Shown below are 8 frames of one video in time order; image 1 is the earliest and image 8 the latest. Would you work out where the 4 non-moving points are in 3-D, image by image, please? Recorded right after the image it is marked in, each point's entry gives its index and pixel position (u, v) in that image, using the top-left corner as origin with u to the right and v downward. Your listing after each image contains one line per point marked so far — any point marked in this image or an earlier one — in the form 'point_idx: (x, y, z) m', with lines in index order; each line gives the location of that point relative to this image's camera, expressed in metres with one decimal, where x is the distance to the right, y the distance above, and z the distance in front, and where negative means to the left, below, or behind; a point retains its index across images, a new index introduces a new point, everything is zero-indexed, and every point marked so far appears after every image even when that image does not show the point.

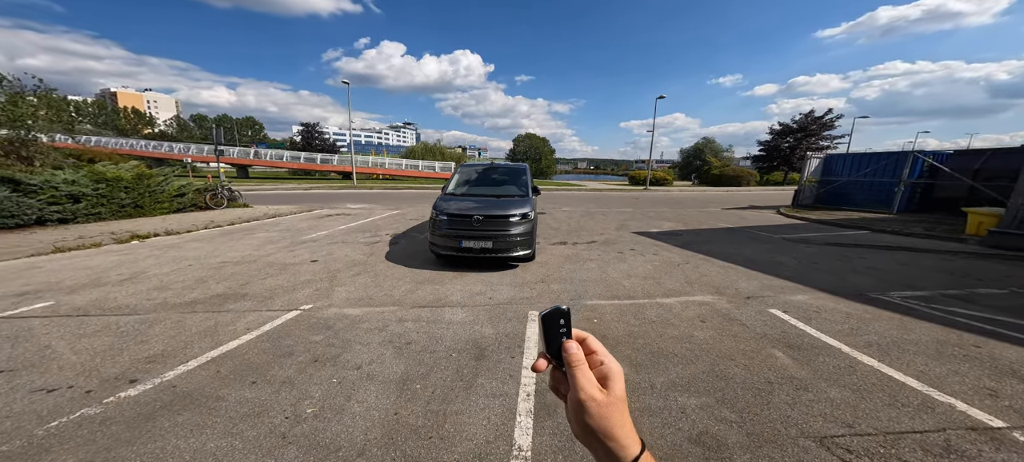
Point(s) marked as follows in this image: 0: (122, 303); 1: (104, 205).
0: (-5.1, -0.8, +5.1) m
1: (-10.8, +0.8, +10.7) m
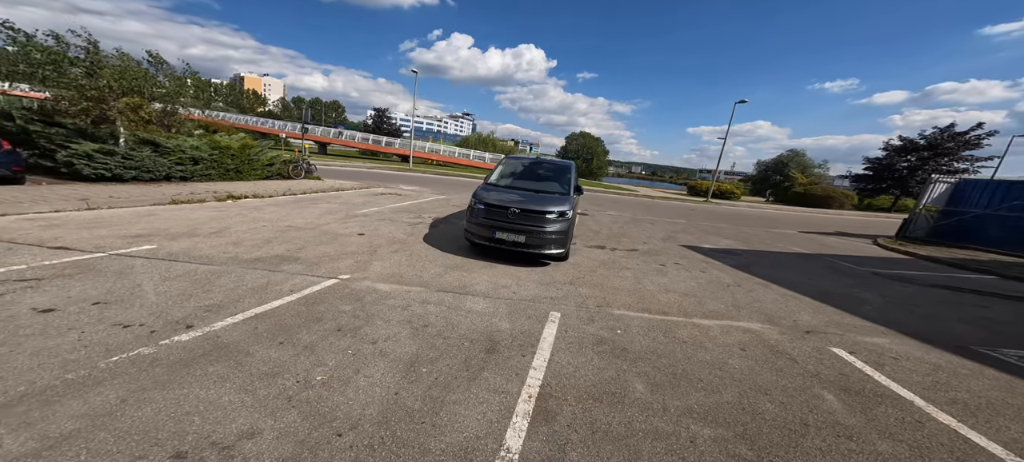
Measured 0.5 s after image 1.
0: (-4.7, -0.2, +5.6) m
1: (-9.5, +2.0, +11.9) m
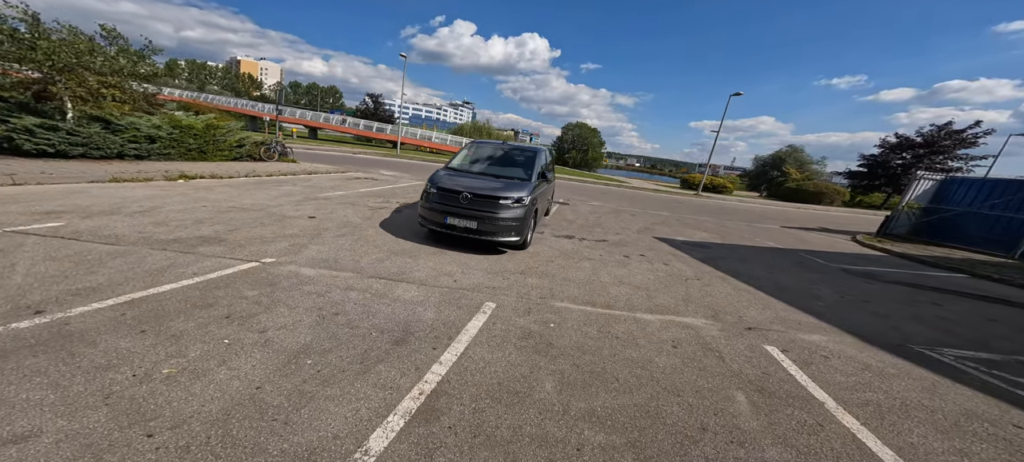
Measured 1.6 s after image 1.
0: (-5.5, +0.1, +5.3) m
1: (-10.1, +2.5, +11.5) m
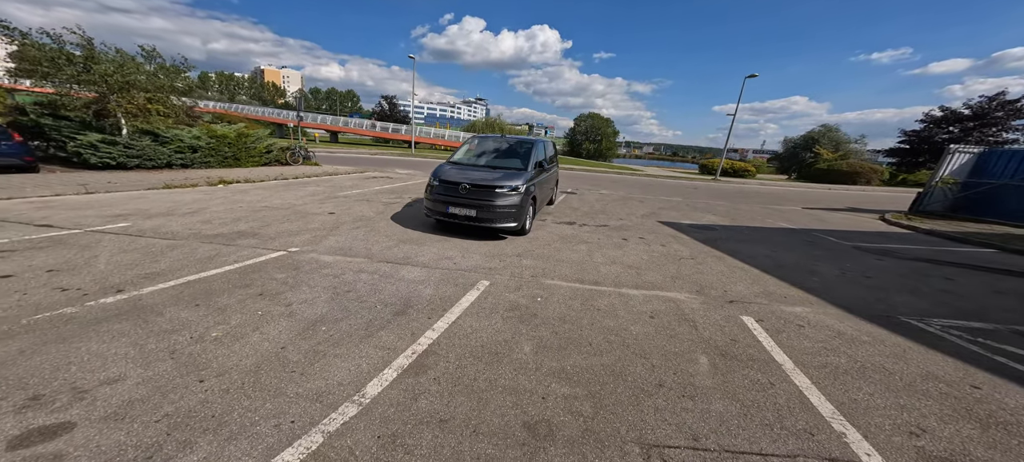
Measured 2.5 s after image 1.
0: (-5.5, +0.1, +6.0) m
1: (-9.9, +2.5, +12.4) m
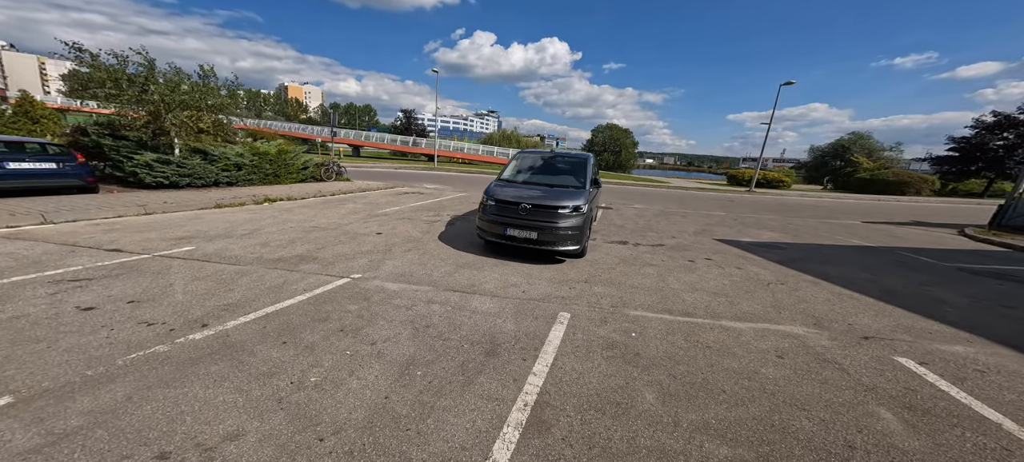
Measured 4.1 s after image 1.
0: (-4.5, -0.3, +5.8) m
1: (-8.7, +1.9, +12.4) m
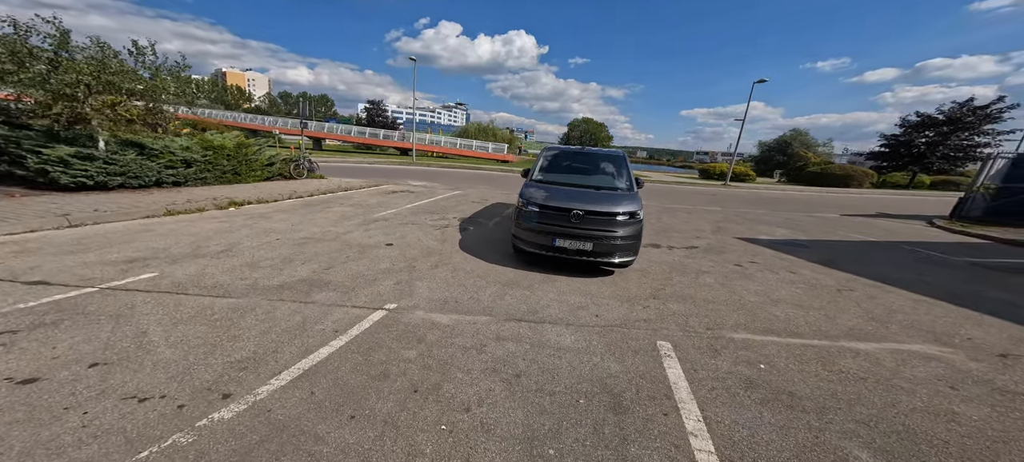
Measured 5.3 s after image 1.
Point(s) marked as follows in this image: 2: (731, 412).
0: (-3.8, -0.5, +4.6) m
1: (-8.8, +1.7, +10.7) m
2: (+1.5, -1.3, +2.6) m
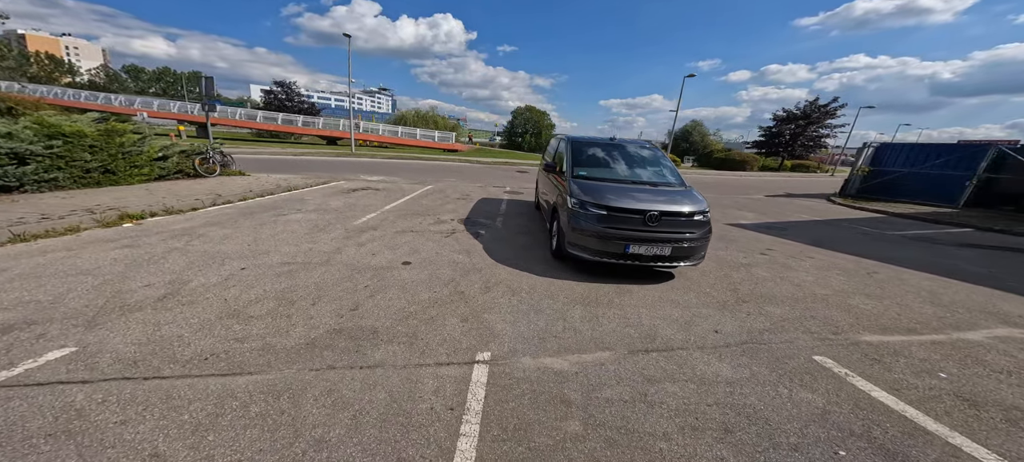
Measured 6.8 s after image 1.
0: (-2.7, -0.8, +3.0) m
1: (-9.0, +1.2, +7.8) m
2: (+2.9, -1.3, +2.3) m
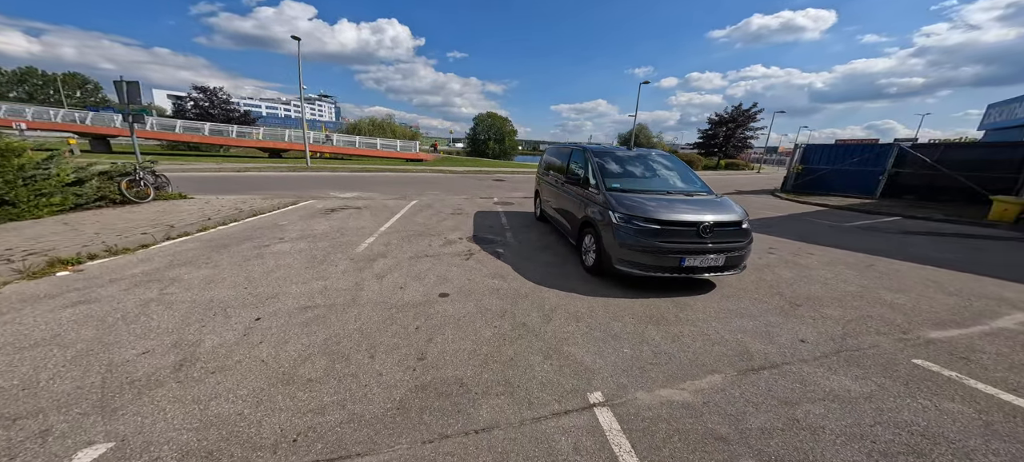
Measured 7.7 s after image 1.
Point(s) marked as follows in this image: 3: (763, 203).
0: (-1.8, -1.1, +2.3) m
1: (-8.8, +0.5, +6.1) m
2: (+4.0, -1.3, +2.5) m
3: (+9.4, +1.1, +14.3) m
